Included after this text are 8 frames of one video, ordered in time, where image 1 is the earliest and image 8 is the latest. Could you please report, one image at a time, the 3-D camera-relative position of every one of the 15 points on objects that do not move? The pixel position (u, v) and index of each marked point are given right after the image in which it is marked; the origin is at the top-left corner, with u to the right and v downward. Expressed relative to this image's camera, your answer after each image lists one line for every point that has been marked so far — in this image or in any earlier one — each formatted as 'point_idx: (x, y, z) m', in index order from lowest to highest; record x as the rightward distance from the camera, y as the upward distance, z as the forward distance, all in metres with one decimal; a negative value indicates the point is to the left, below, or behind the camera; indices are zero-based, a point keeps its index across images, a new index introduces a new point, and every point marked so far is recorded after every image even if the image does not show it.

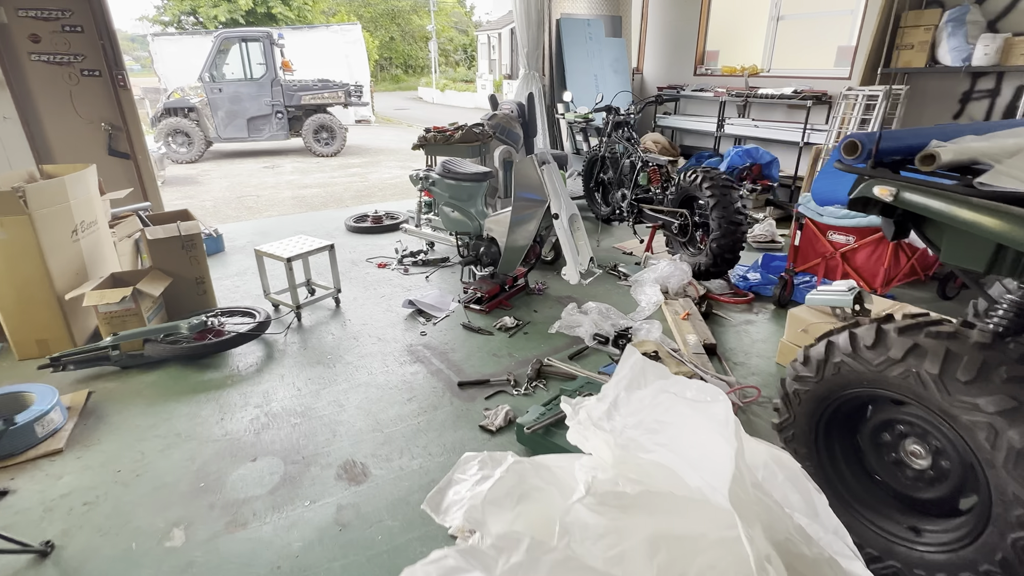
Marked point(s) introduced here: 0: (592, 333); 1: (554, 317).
0: (+0.4, -0.2, +2.8) m
1: (+0.2, -0.2, +3.1) m
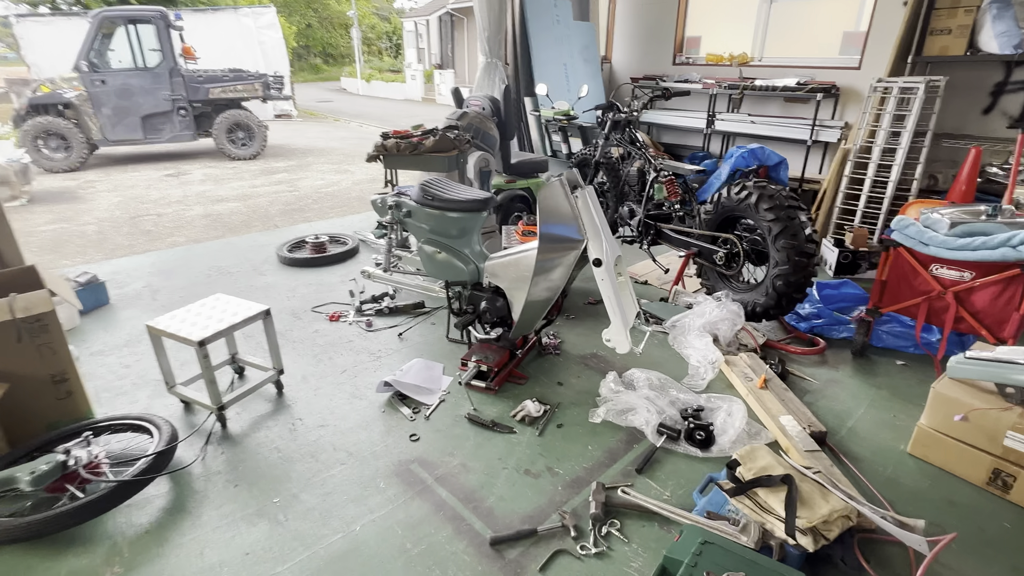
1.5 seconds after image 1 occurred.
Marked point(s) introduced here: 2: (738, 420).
0: (+0.6, -0.5, +2.0) m
1: (+0.3, -0.5, +2.3) m
2: (+0.9, -0.5, +2.0) m
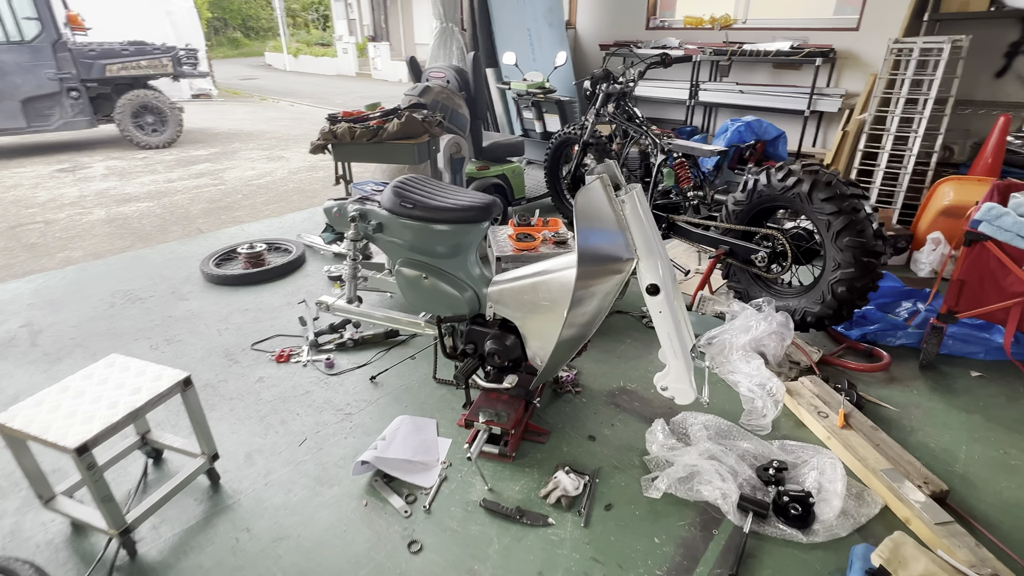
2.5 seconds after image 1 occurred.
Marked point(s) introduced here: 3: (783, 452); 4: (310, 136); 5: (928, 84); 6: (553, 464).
0: (+0.7, -0.6, +1.5) m
1: (+0.4, -0.6, +1.8) m
2: (+1.0, -0.6, +1.6) m
3: (+0.9, -0.5, +1.7) m
4: (-2.7, +2.1, +7.2) m
5: (+2.5, +1.2, +3.2) m
6: (+0.1, -0.6, +1.7) m
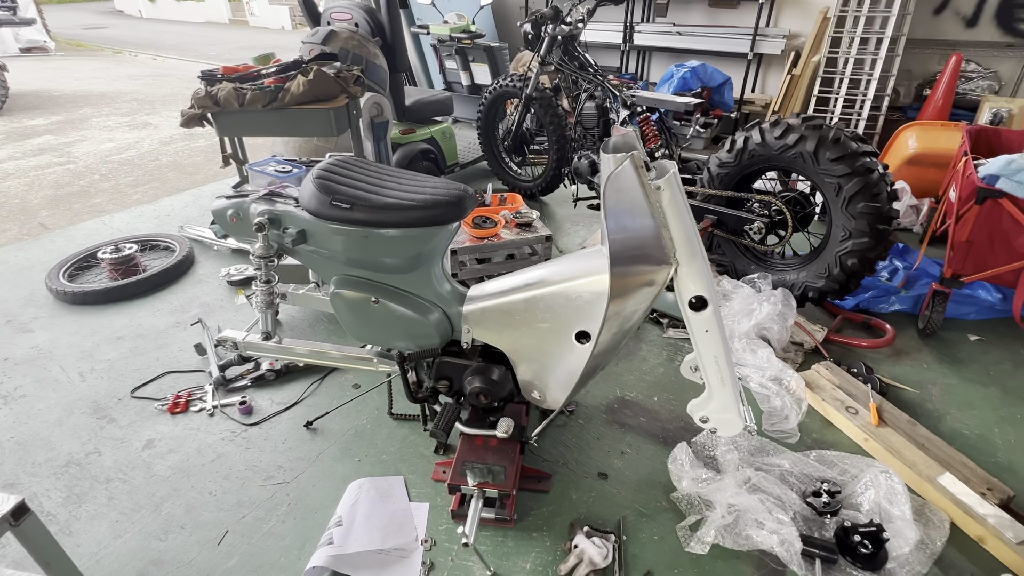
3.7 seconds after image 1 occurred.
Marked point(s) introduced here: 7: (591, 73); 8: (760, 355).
0: (+0.7, -0.6, +1.3) m
1: (+0.4, -0.6, +1.4) m
2: (+1.0, -0.5, +1.3) m
3: (+0.9, -0.5, +1.5) m
4: (-3.8, +2.2, +6.1) m
5: (+2.1, +1.5, +3.0) m
6: (+0.1, -0.6, +1.4) m
7: (+0.4, +1.1, +2.6) m
8: (+0.9, -0.2, +1.8) m
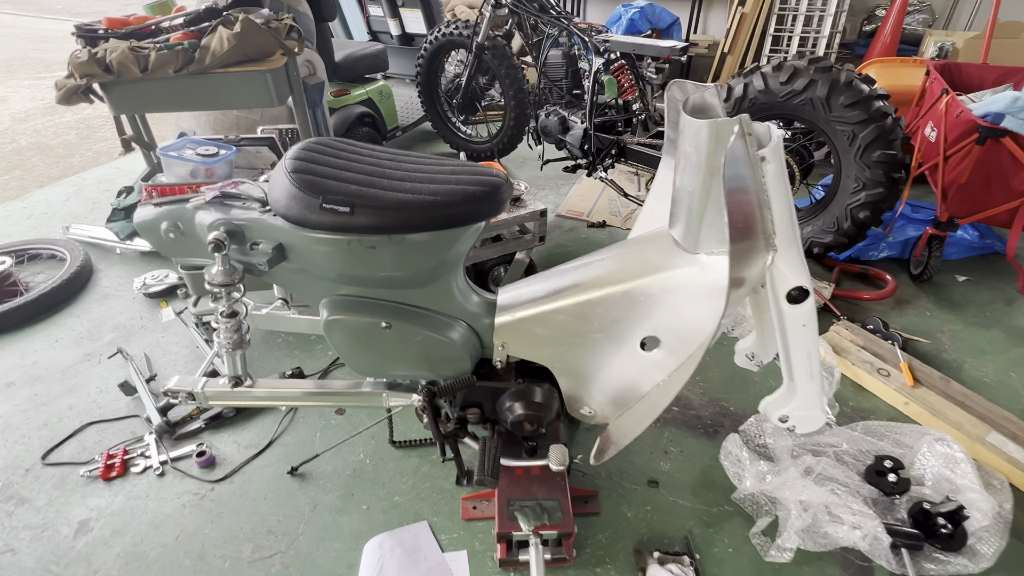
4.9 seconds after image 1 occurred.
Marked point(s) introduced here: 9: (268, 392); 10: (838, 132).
0: (+0.8, -0.5, +1.2) m
1: (+0.5, -0.5, +1.3) m
2: (+1.1, -0.4, +1.3) m
3: (+1.0, -0.4, +1.4) m
4: (-4.6, +2.2, +5.0) m
5: (+1.8, +1.8, +2.9) m
6: (+0.3, -0.6, +1.2) m
7: (+0.2, +1.2, +2.3) m
8: (+0.9, -0.1, +1.7) m
9: (-0.5, -0.2, +1.1) m
10: (+1.0, +0.5, +1.7) m
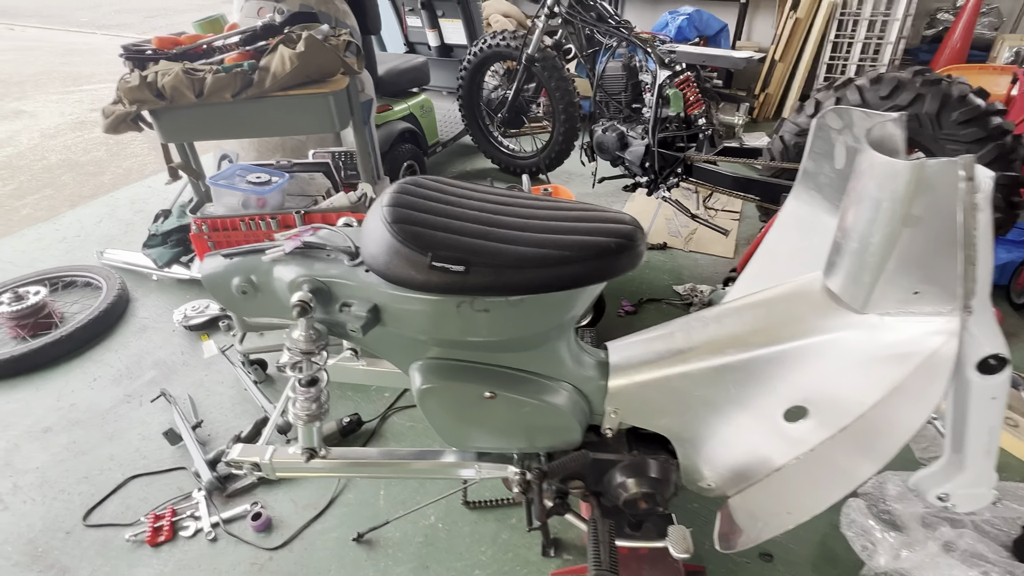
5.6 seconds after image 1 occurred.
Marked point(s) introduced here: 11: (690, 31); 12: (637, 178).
0: (+1.0, -0.6, +1.0) m
1: (+0.7, -0.6, +1.1) m
2: (+1.3, -0.5, +1.1) m
3: (+1.2, -0.5, +1.2) m
4: (-4.3, +2.0, +5.0) m
5: (+2.0, +1.7, +2.7) m
6: (+0.5, -0.7, +1.0) m
7: (+0.4, +1.1, +2.2) m
8: (+1.1, -0.2, +1.6) m
9: (-0.3, -0.3, +1.0) m
10: (+1.3, +0.4, +1.5) m
11: (+1.1, +1.6, +3.2) m
12: (+0.5, +0.5, +2.3) m
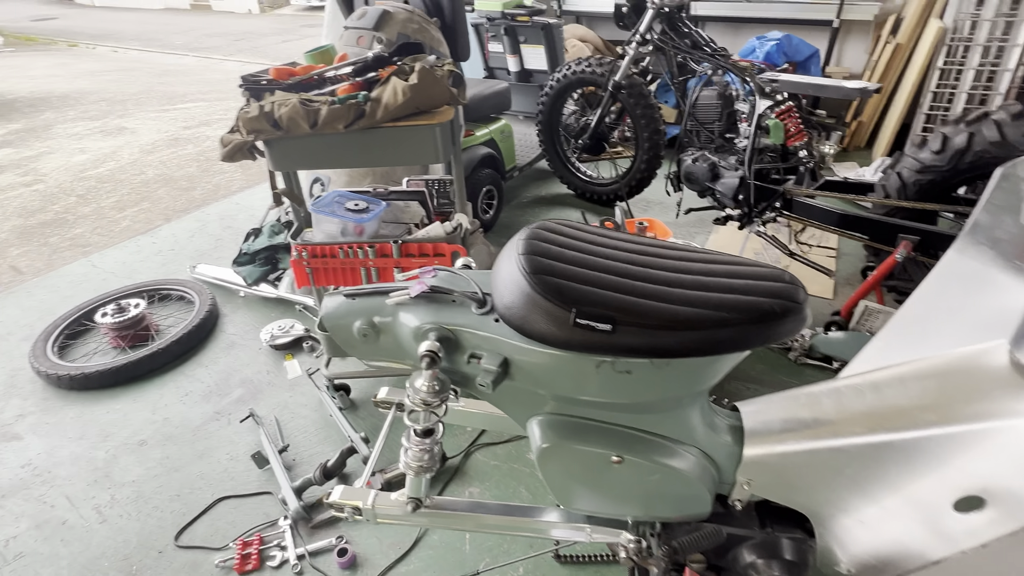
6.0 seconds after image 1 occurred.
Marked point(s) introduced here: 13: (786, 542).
0: (+1.2, -0.8, +0.8) m
1: (+0.9, -0.7, +1.0) m
2: (+1.5, -0.7, +0.9) m
3: (+1.4, -0.6, +1.0) m
4: (-3.6, +2.0, +5.4) m
5: (+2.4, +1.5, +2.5) m
6: (+0.6, -0.8, +0.9) m
7: (+0.8, +0.9, +2.1) m
8: (+1.3, -0.4, +1.4) m
9: (-0.1, -0.4, +0.9) m
10: (+1.5, +0.2, +1.4) m
11: (+1.6, +1.3, +3.1) m
12: (+0.9, +0.3, +2.1) m
13: (+0.4, -0.4, +0.9) m
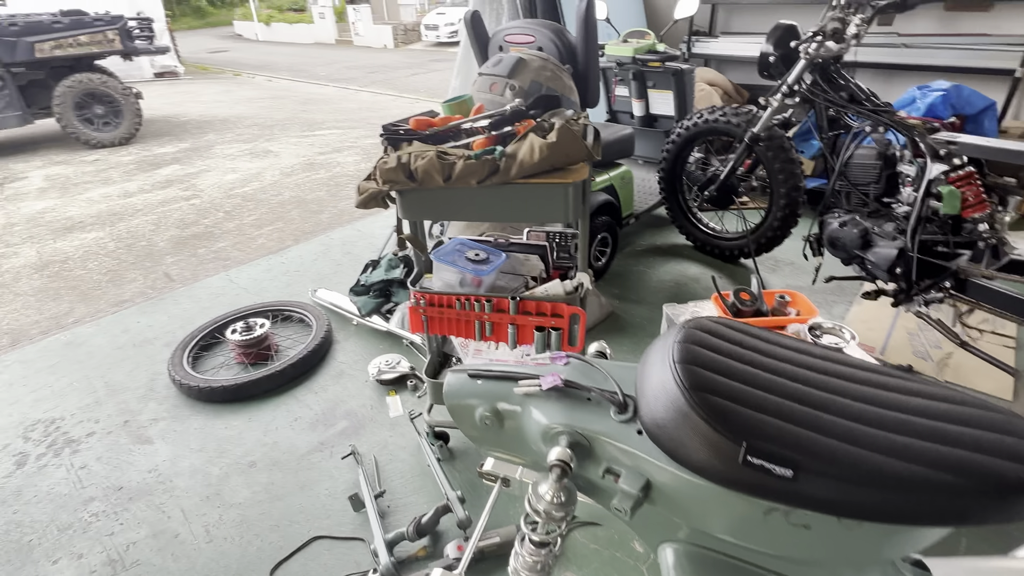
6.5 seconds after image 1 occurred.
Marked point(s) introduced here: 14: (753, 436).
0: (+1.3, -1.0, +0.5) m
1: (+1.0, -0.9, +0.7) m
2: (+1.6, -1.0, +0.5) m
3: (+1.5, -0.9, +0.7) m
4: (-2.4, +1.8, +5.9) m
5: (+3.0, +1.0, +2.1) m
6: (+0.8, -1.0, +0.6) m
7: (+1.3, +0.6, +1.9) m
8: (+1.6, -0.7, +1.0) m
9: (+0.1, -0.5, +0.8) m
10: (+1.8, -0.1, +1.0) m
11: (+2.2, +0.9, +2.7) m
12: (+1.3, 0.0, +1.9) m
13: (+0.6, -0.6, +0.7) m
14: (+0.2, -0.2, +0.6) m
